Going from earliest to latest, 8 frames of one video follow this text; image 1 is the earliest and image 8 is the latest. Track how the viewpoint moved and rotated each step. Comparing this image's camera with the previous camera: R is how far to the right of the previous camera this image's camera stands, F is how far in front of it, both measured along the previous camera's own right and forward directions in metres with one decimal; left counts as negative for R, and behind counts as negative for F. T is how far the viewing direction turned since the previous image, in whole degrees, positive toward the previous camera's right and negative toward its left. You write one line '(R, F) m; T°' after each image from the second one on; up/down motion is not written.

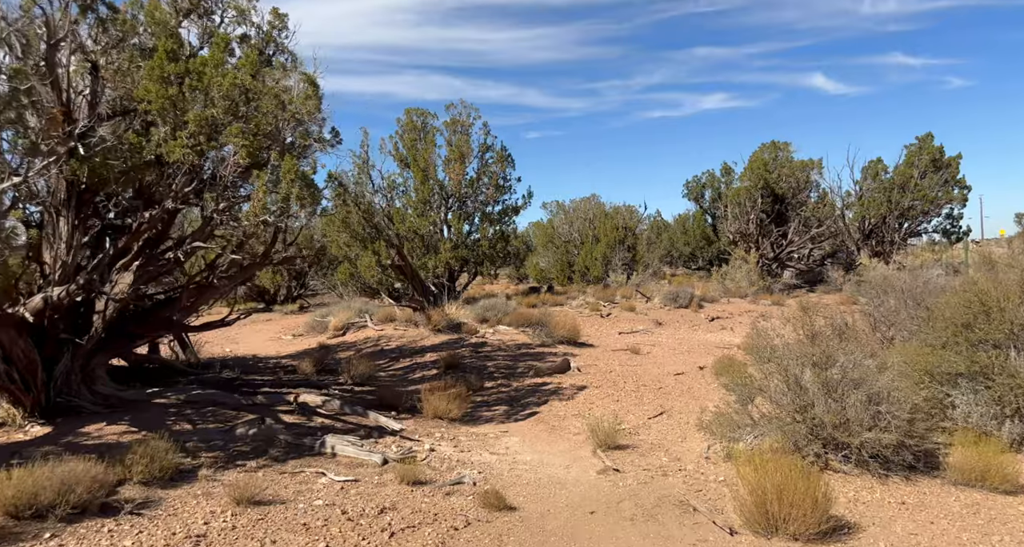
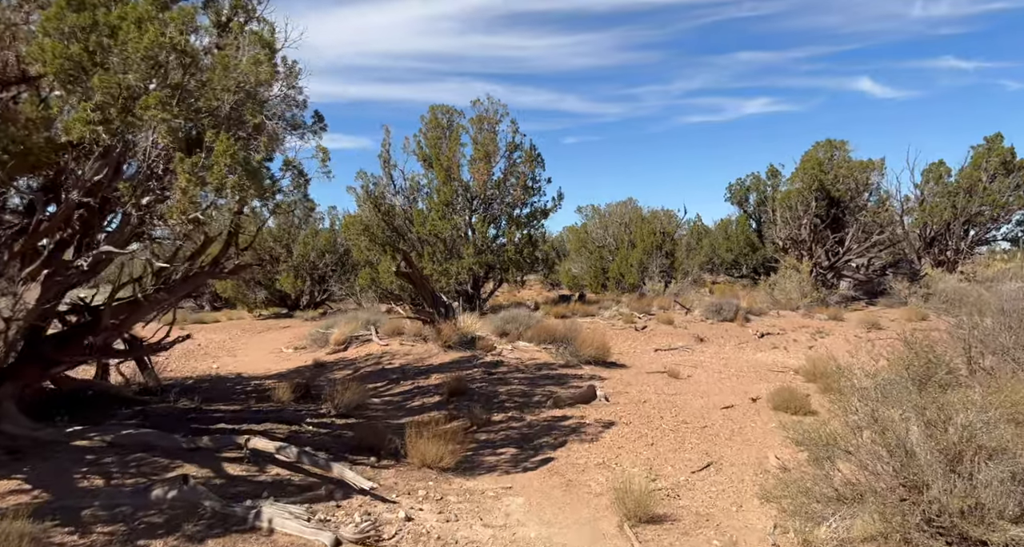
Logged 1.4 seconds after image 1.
(+0.3, +1.8) m; -3°
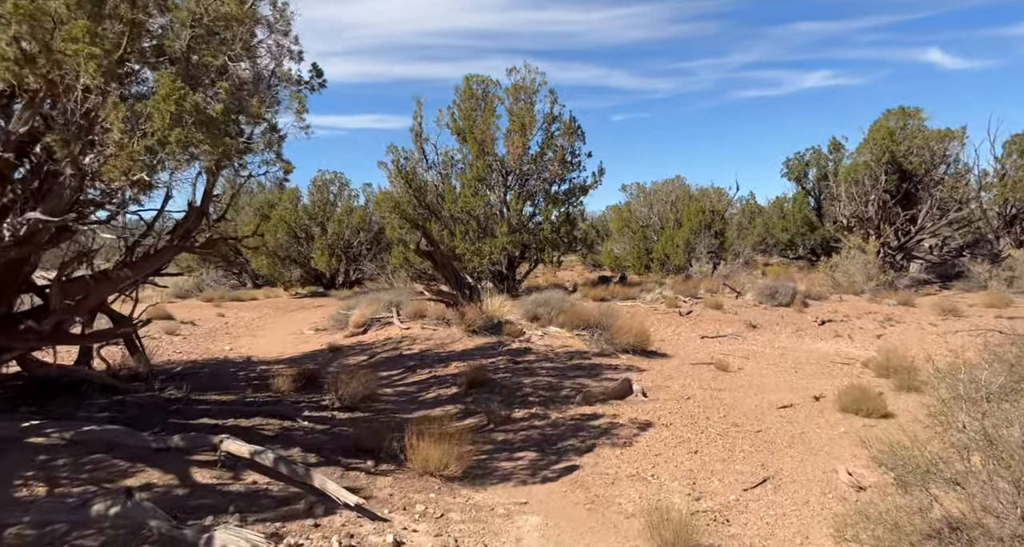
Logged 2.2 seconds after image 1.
(+0.2, +1.2) m; -4°
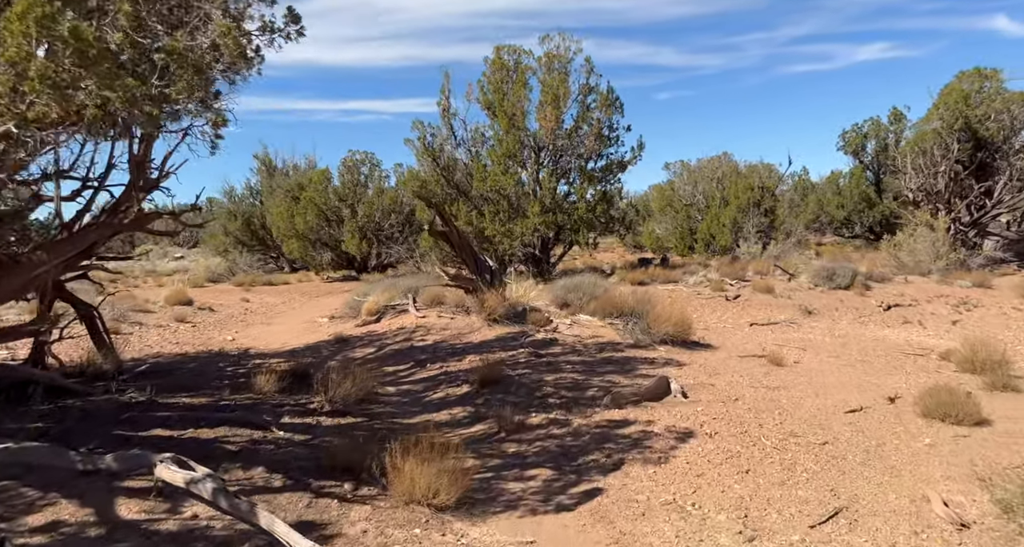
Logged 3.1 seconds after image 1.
(+0.3, +1.3) m; -4°
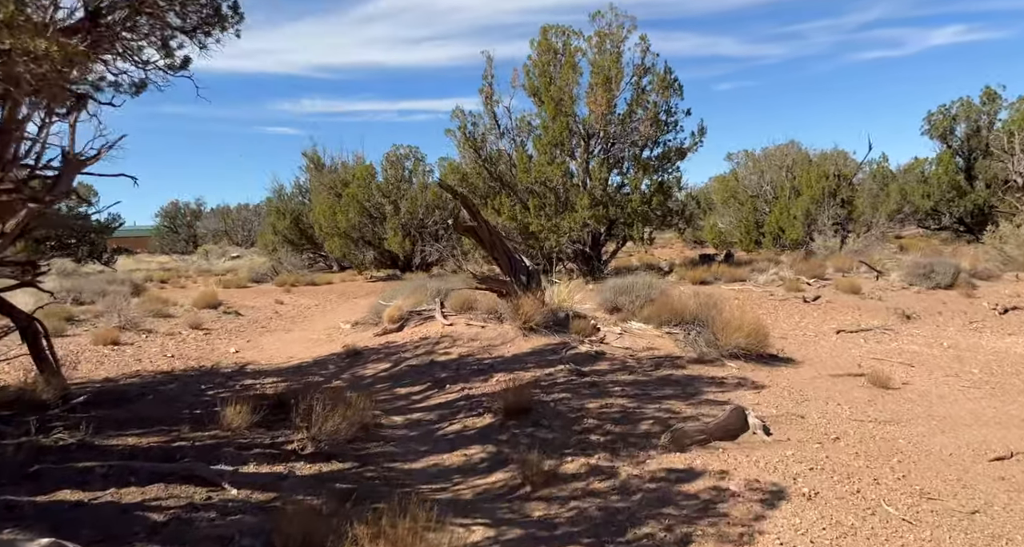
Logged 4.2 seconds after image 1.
(+0.2, +1.7) m; -5°
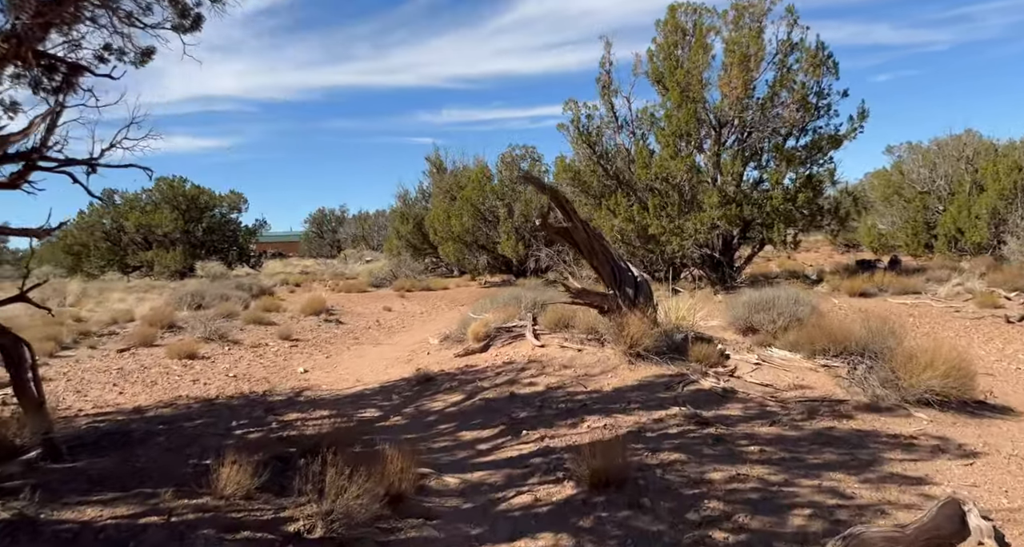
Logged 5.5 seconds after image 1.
(+0.3, +1.9) m; -11°
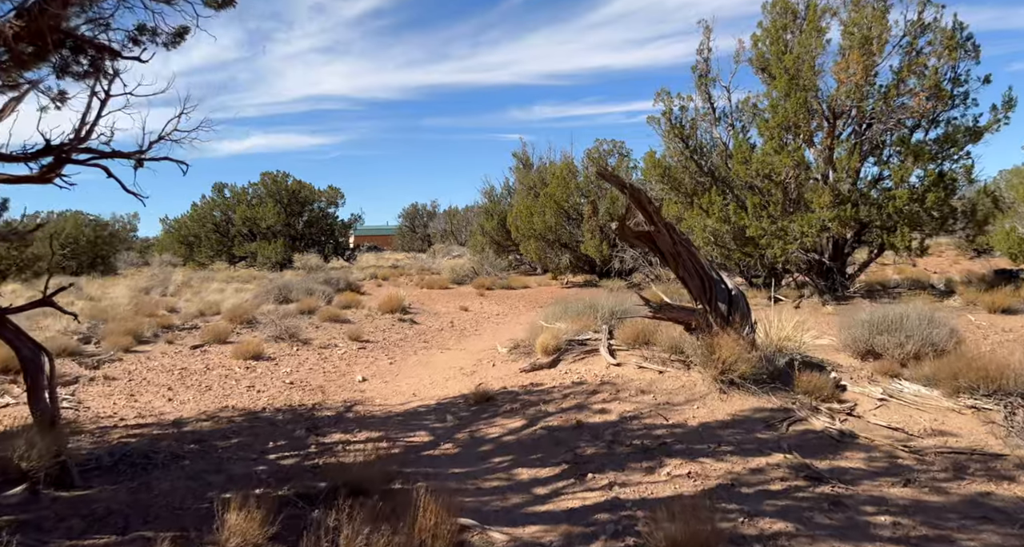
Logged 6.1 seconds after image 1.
(+0.1, +0.9) m; -7°
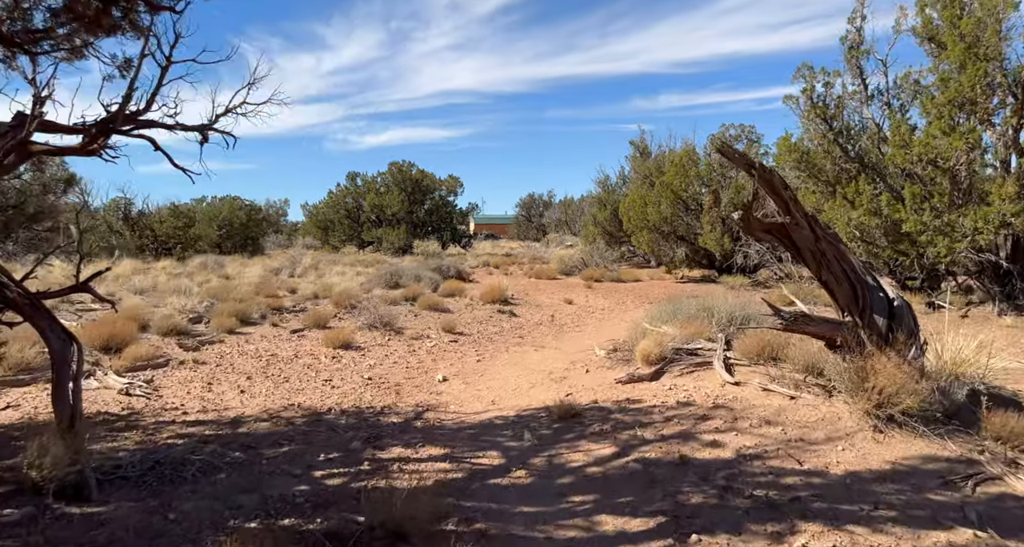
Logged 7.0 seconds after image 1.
(+0.2, +1.1) m; -10°
